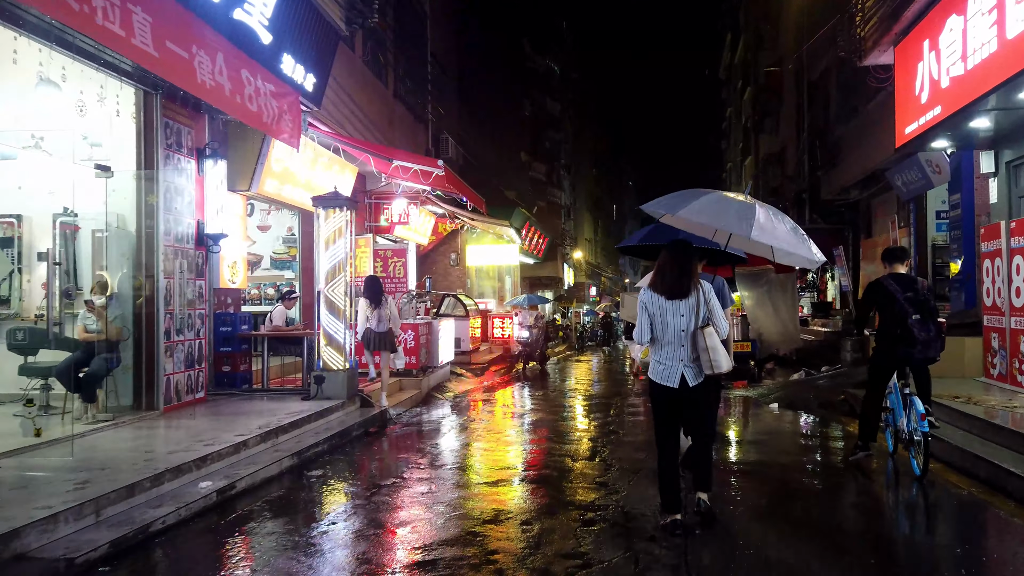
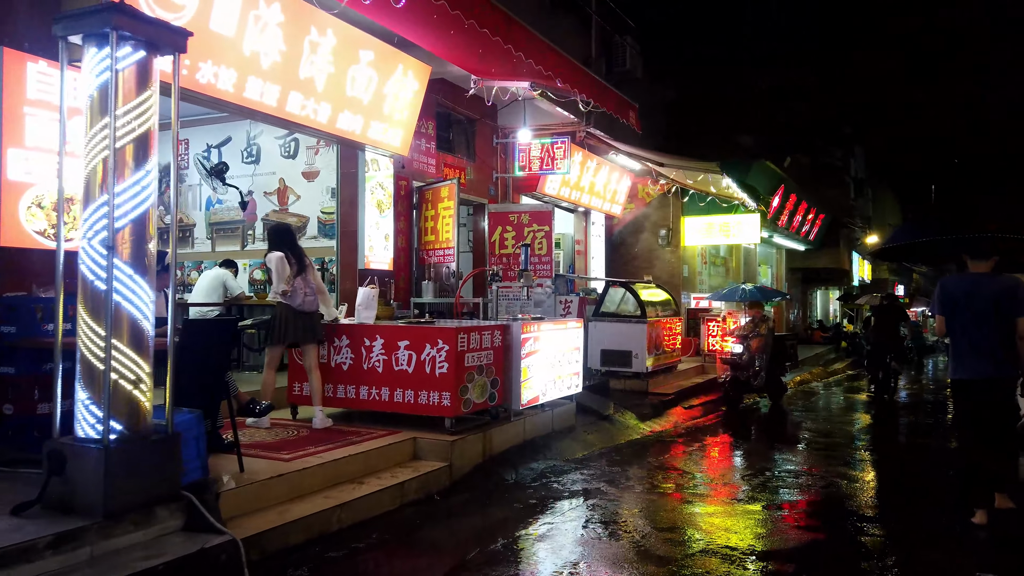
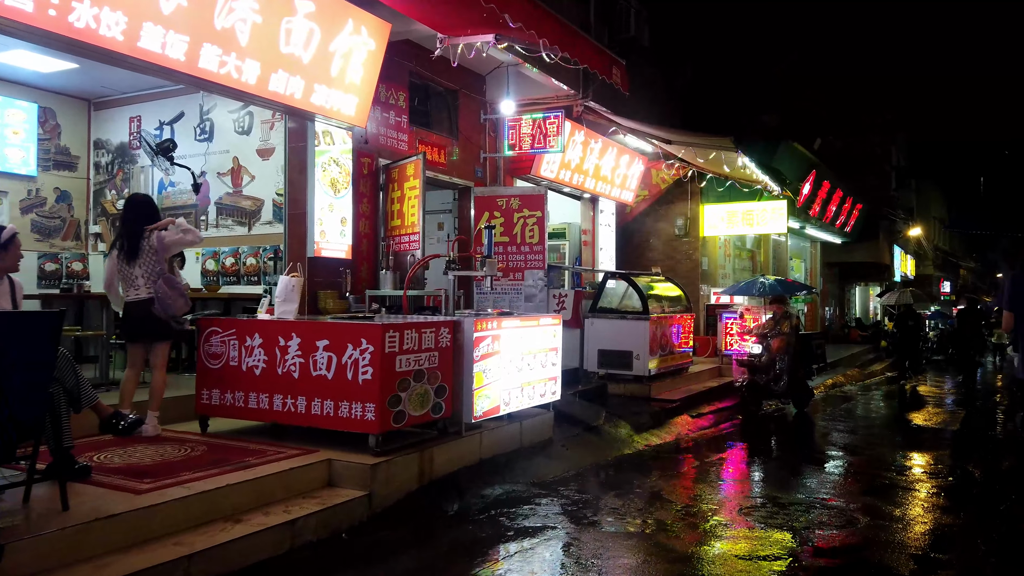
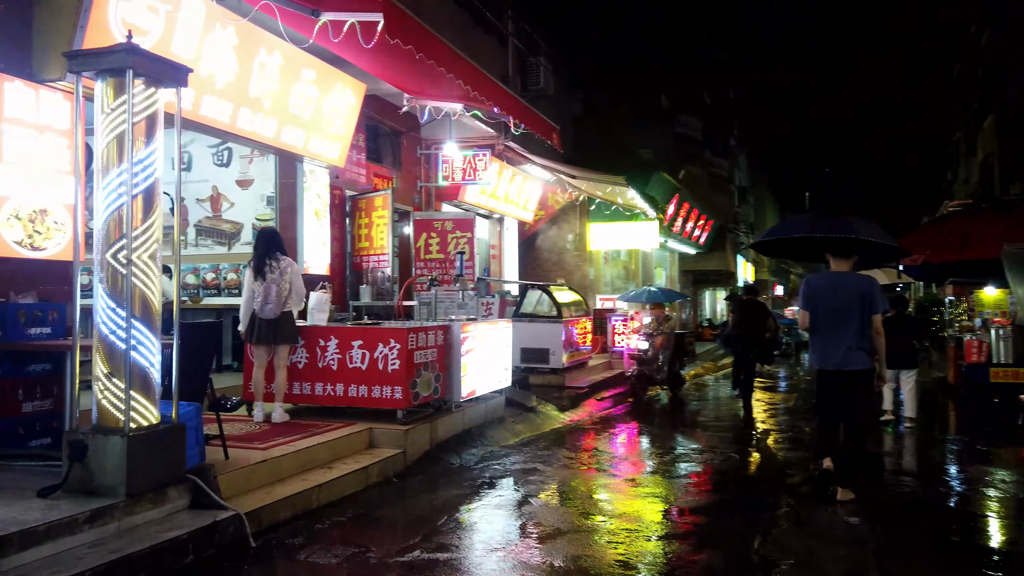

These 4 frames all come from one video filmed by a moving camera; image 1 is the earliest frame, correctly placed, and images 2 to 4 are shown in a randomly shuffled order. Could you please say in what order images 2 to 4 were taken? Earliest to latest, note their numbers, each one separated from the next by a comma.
4, 2, 3
